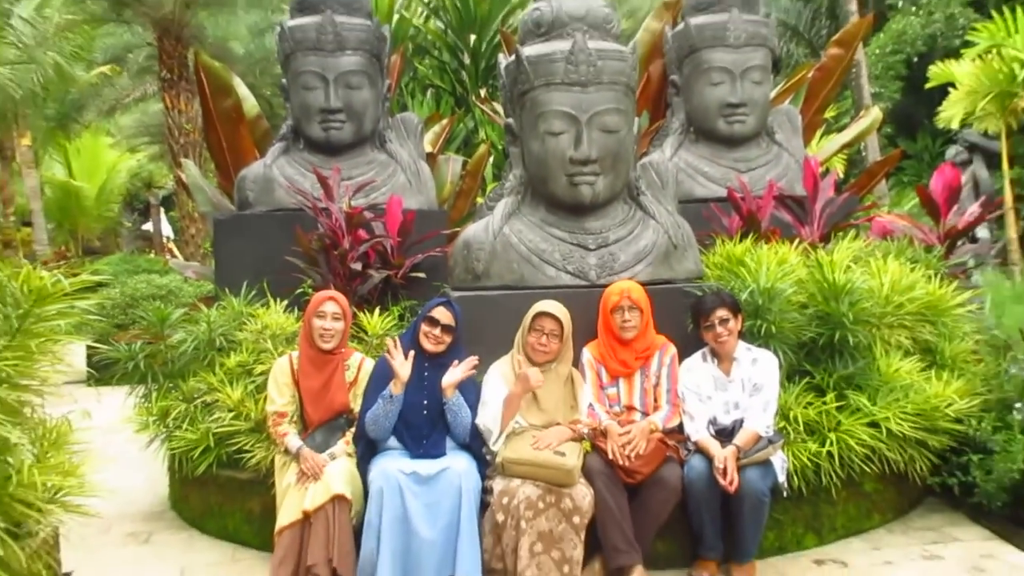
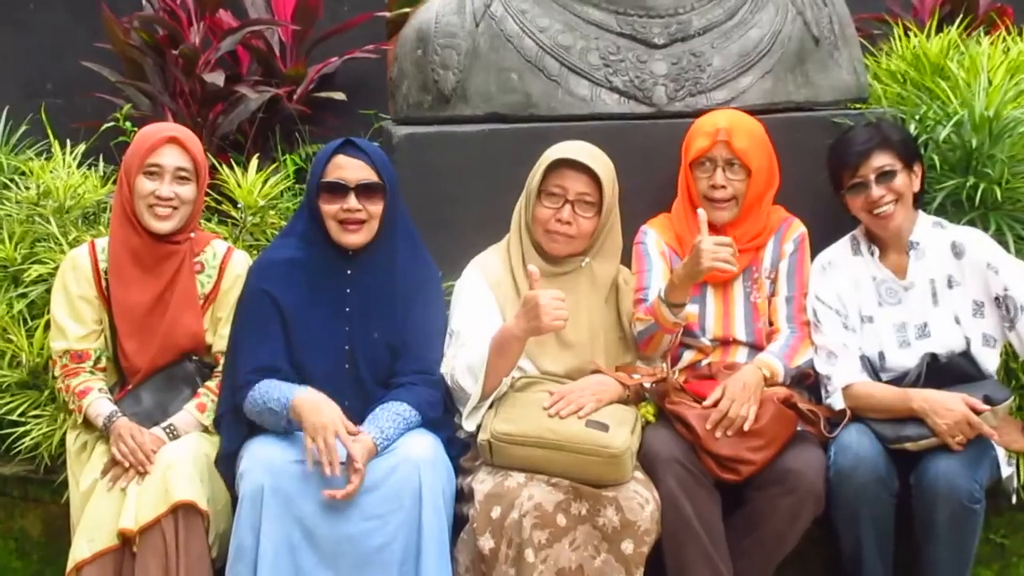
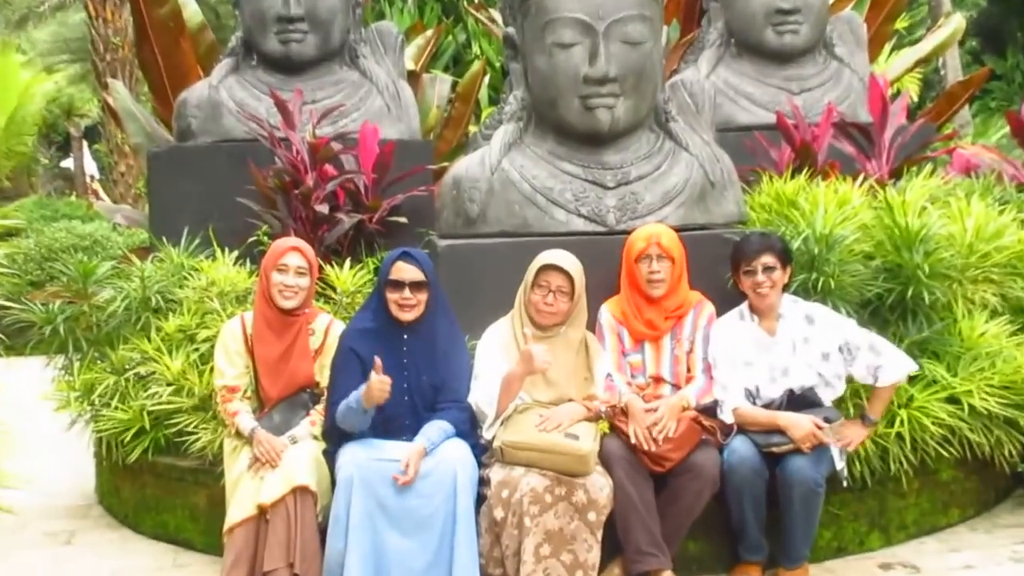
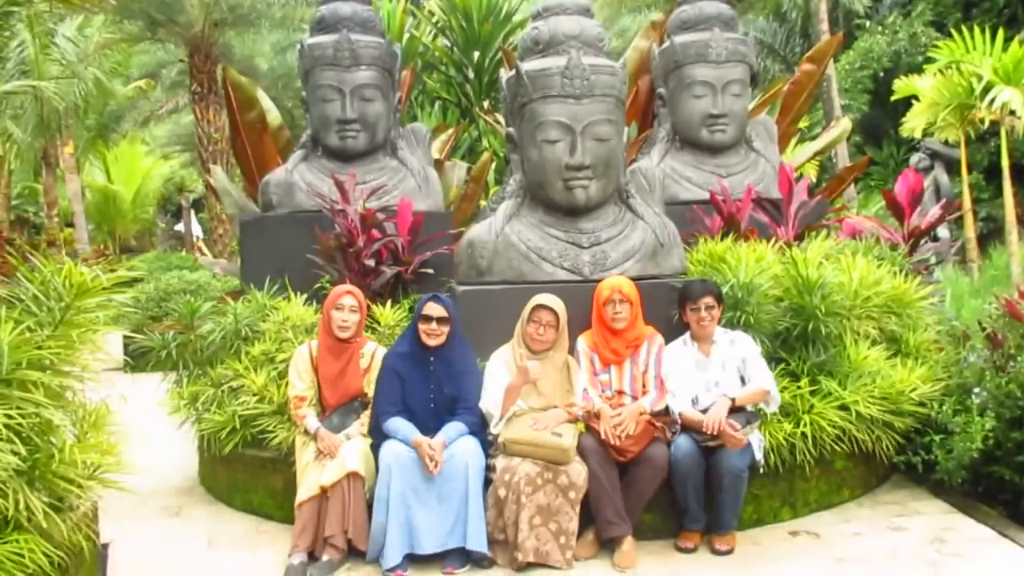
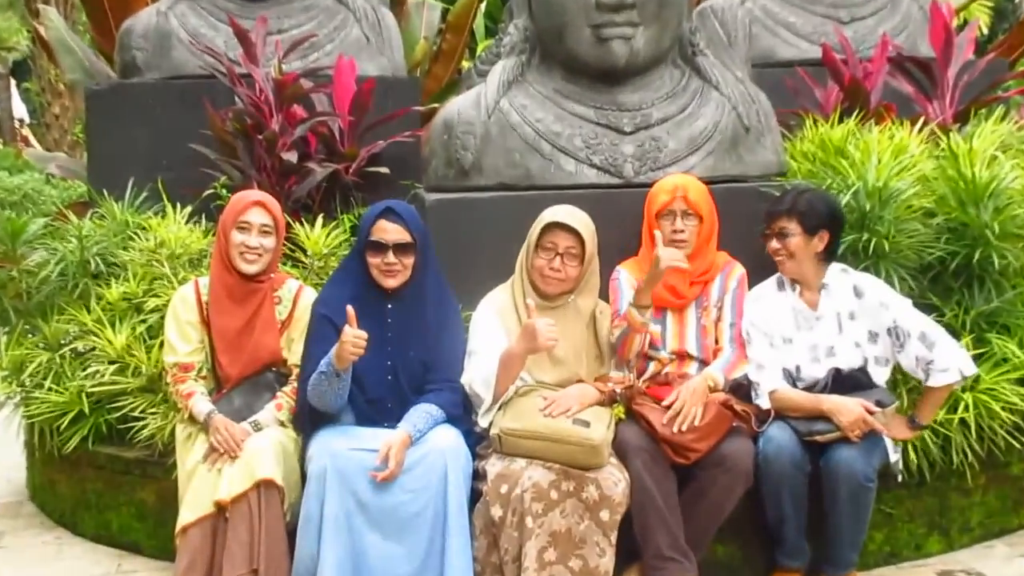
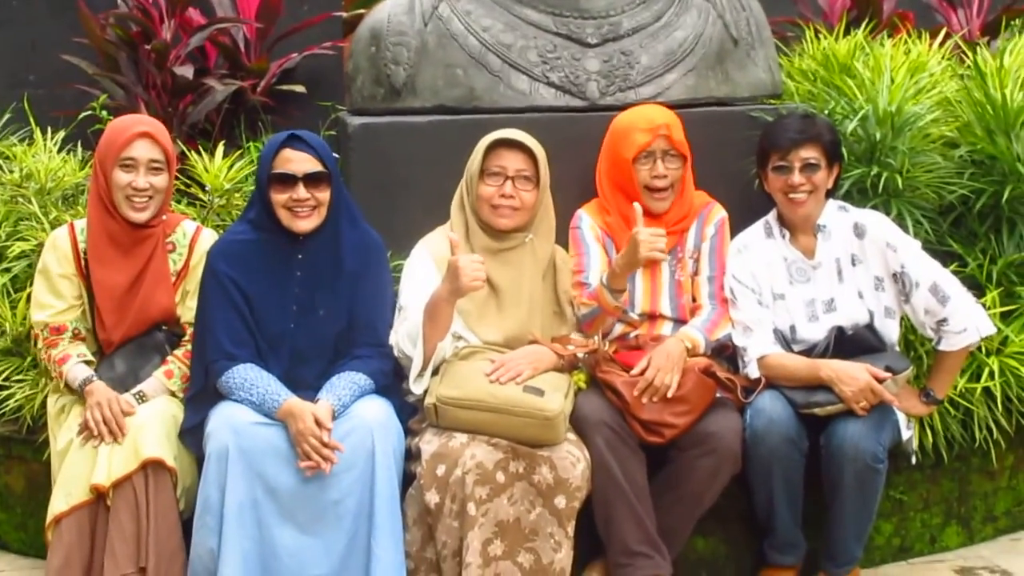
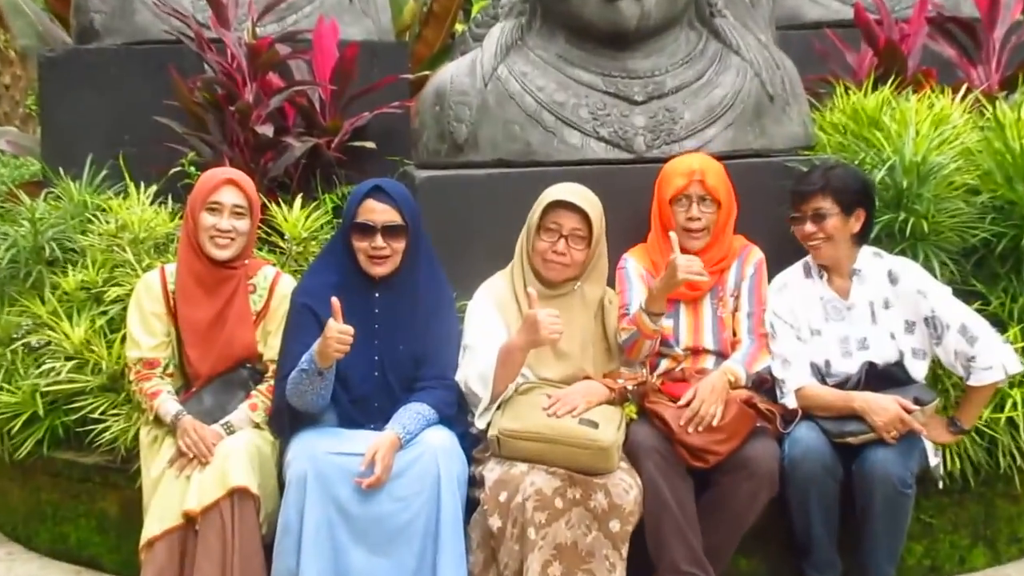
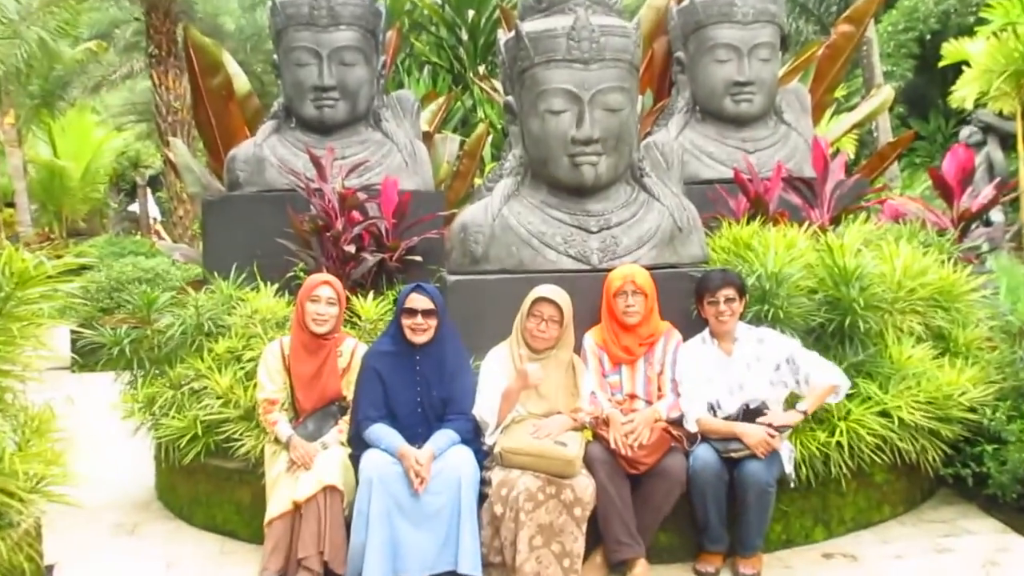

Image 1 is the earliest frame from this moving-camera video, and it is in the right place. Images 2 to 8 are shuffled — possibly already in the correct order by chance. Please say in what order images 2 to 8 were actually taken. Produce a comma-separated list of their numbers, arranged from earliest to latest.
4, 8, 3, 5, 7, 2, 6
